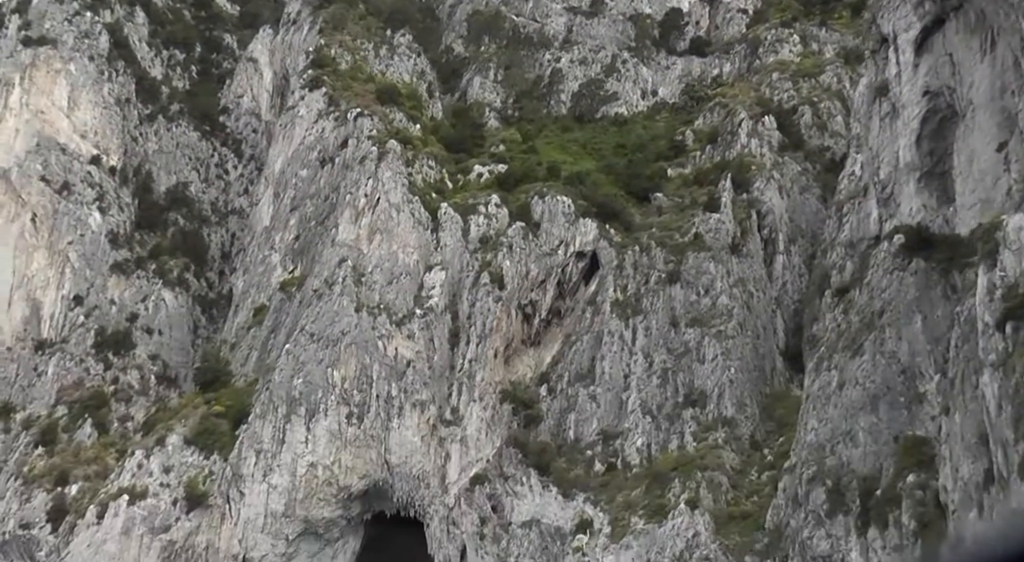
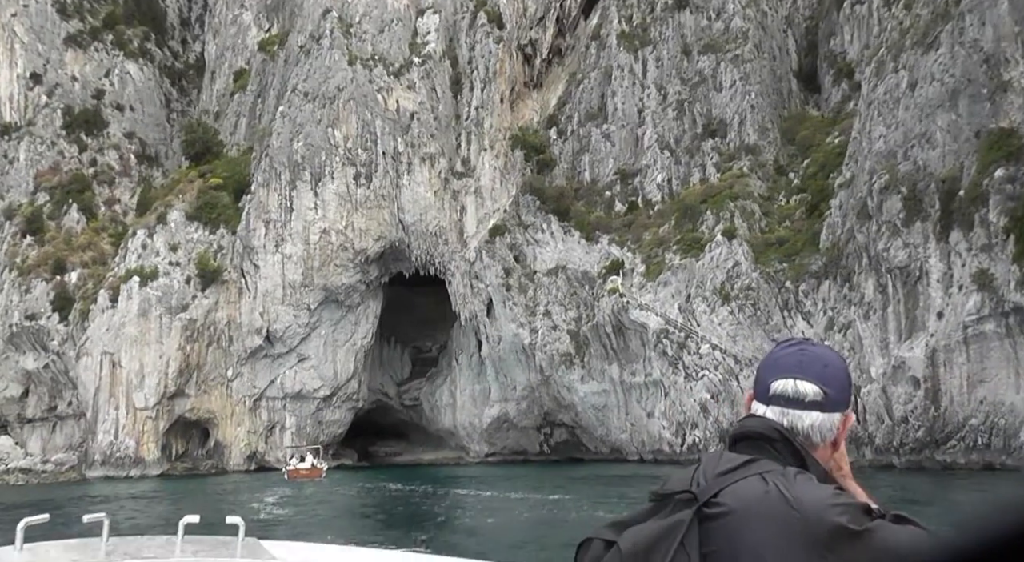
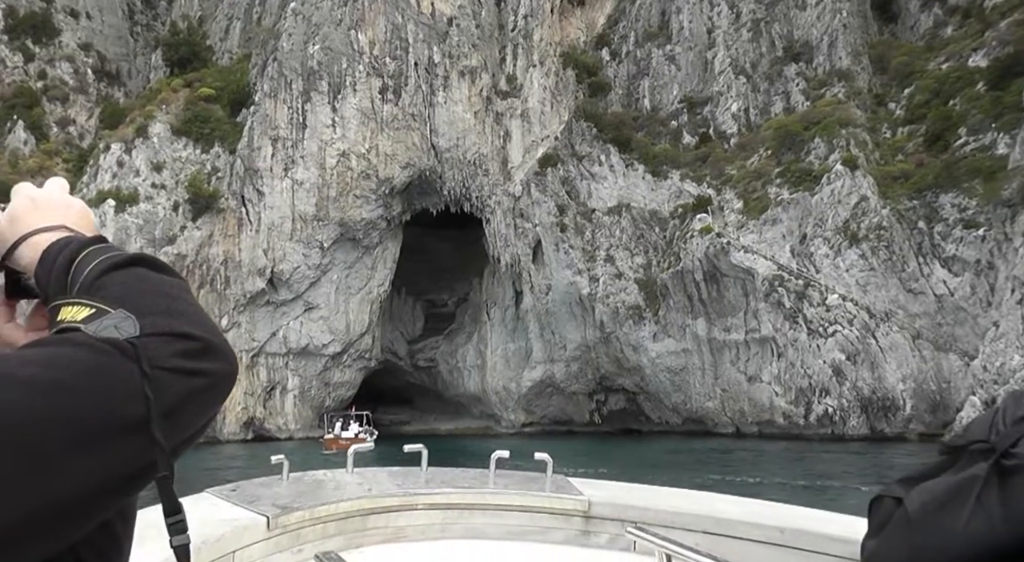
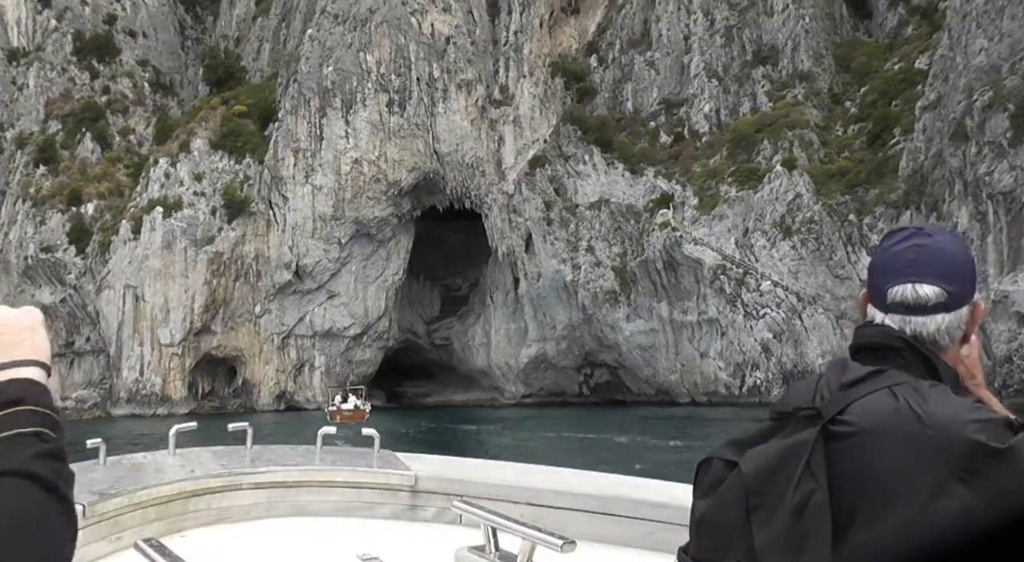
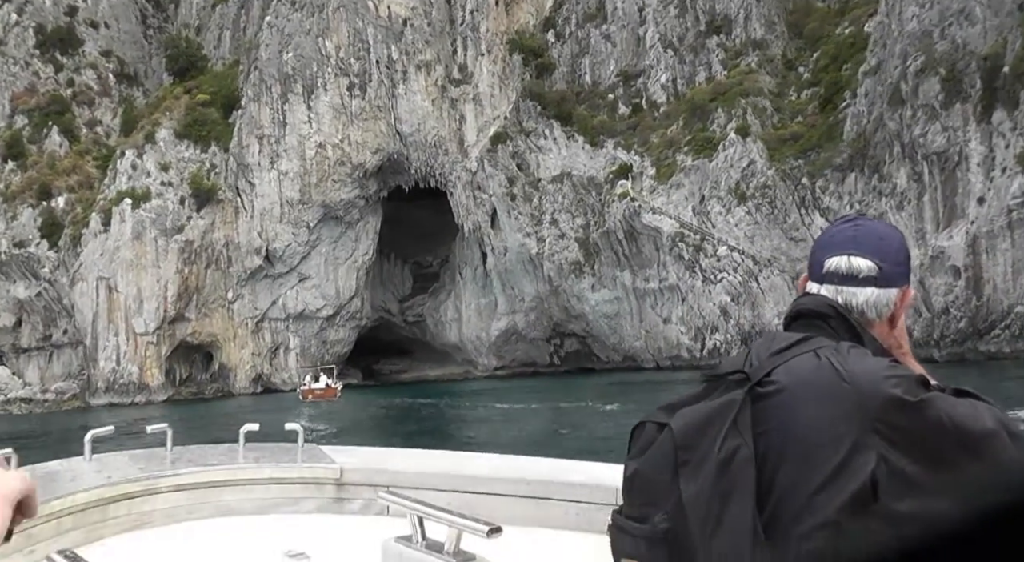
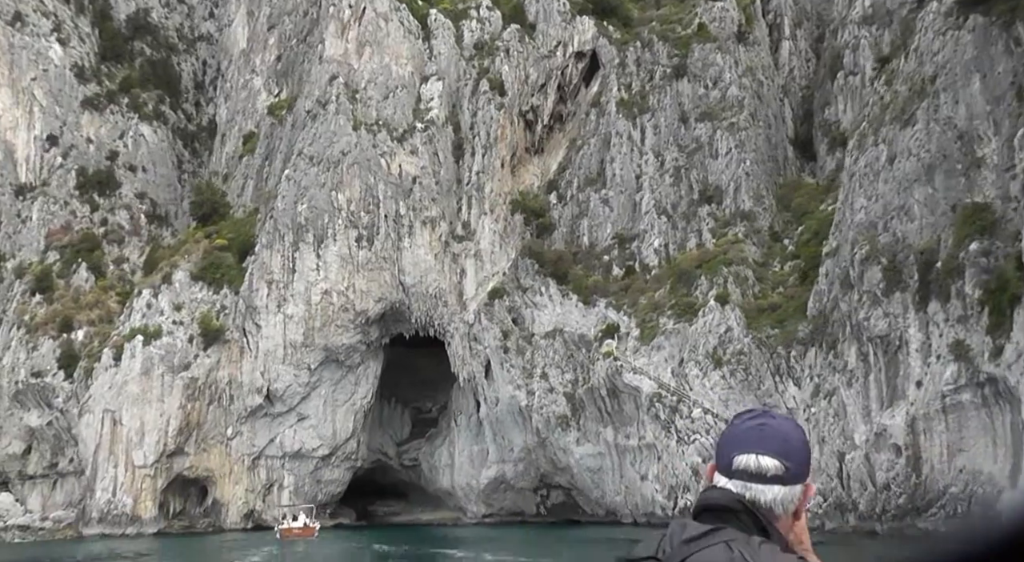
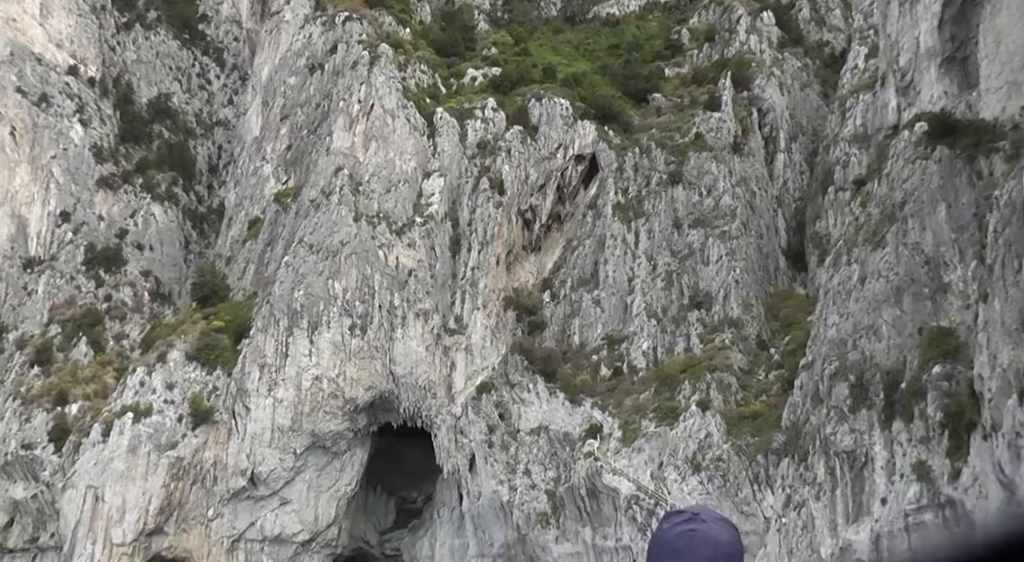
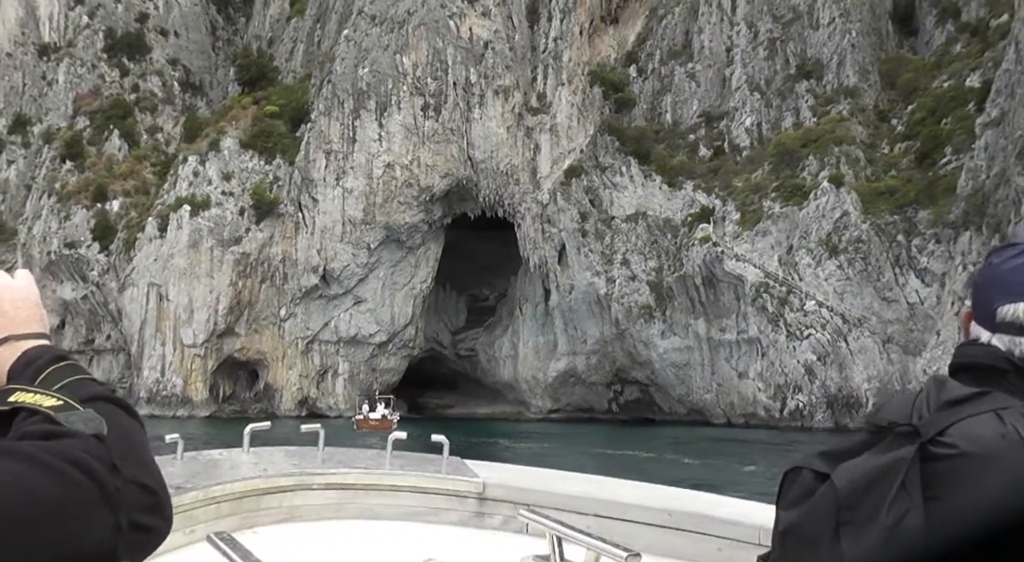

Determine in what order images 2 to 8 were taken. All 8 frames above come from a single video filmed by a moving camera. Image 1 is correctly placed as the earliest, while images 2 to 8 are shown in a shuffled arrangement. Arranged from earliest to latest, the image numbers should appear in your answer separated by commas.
7, 6, 2, 5, 4, 8, 3
